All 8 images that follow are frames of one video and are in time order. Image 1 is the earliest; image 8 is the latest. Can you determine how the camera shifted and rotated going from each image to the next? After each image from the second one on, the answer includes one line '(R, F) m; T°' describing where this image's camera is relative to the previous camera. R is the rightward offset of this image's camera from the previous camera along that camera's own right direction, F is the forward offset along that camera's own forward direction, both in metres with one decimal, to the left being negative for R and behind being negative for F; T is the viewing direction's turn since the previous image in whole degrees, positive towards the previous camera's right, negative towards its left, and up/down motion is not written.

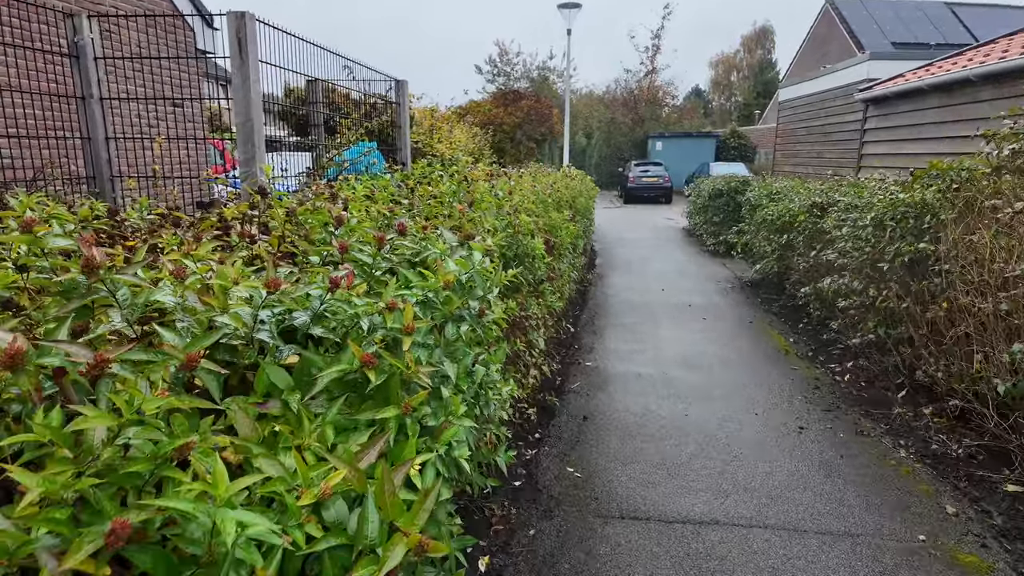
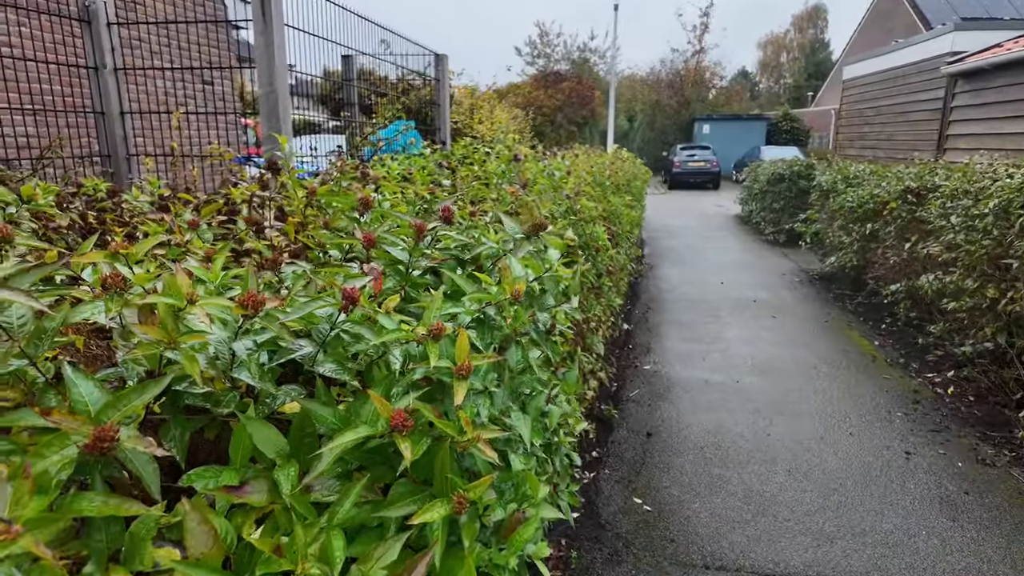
(-0.3, +1.1) m; -3°
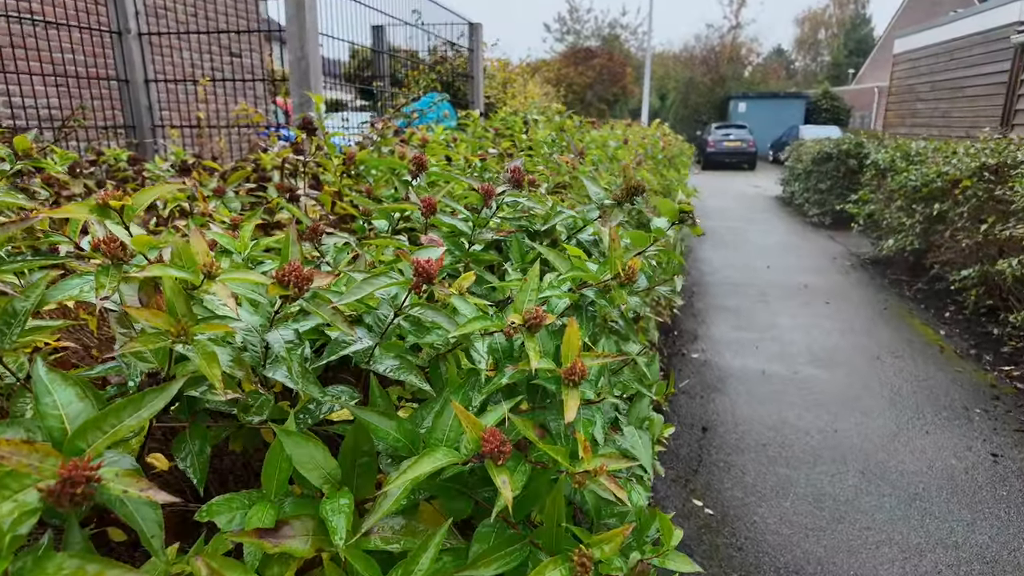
(-0.3, +0.6) m; -2°
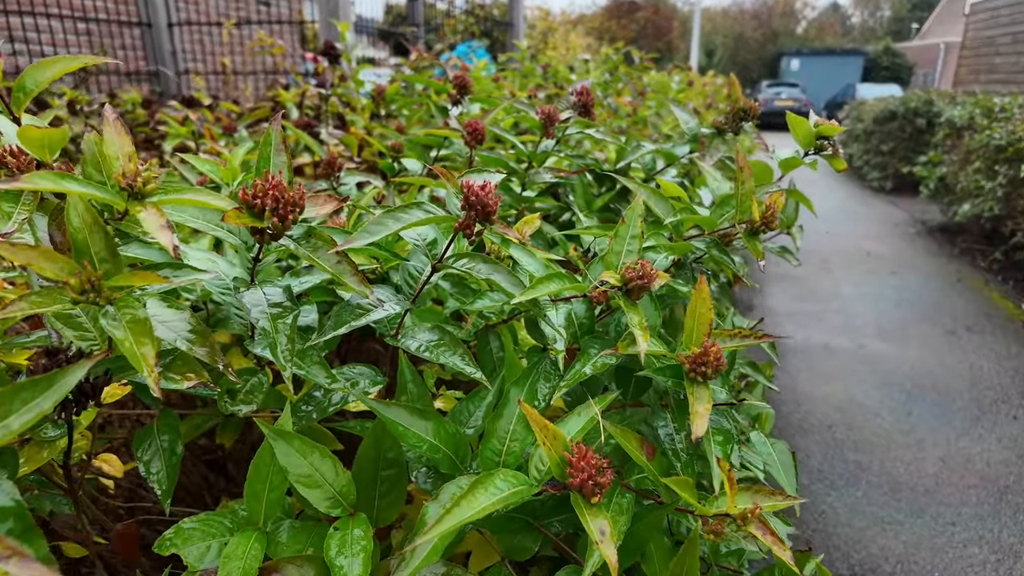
(-0.1, +0.5) m; -3°
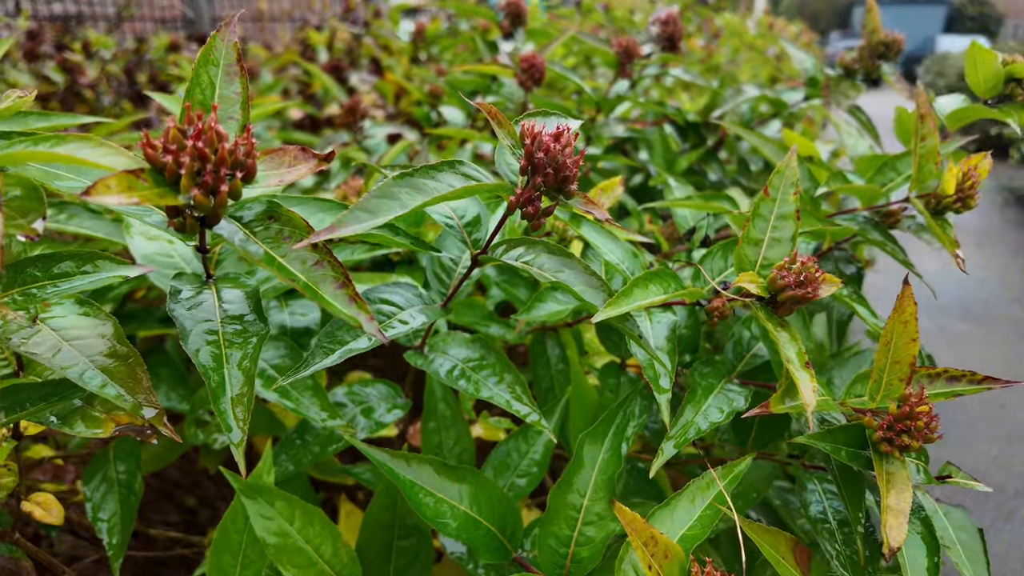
(0.0, +0.4) m; -4°
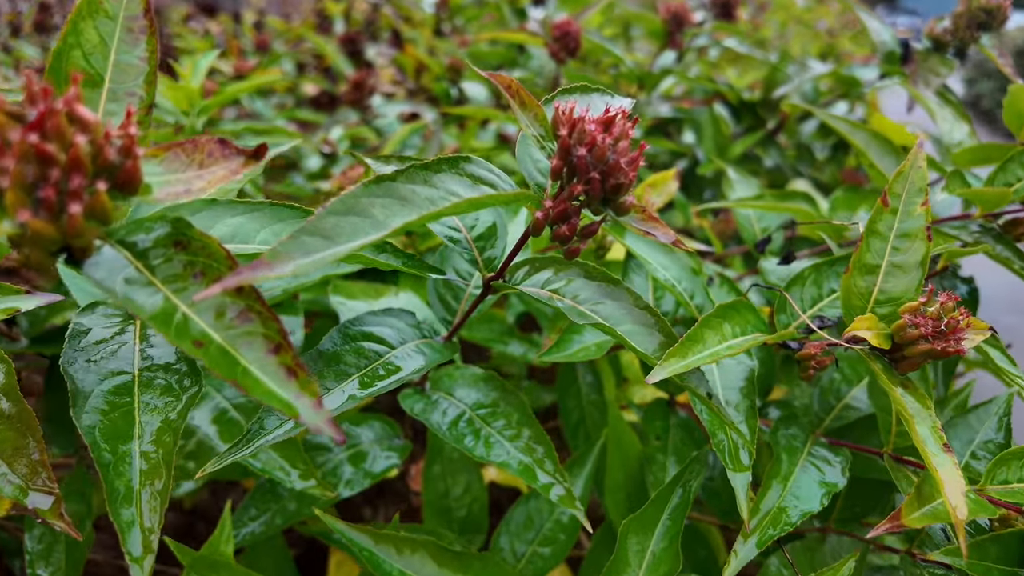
(0.0, +0.2) m; -2°
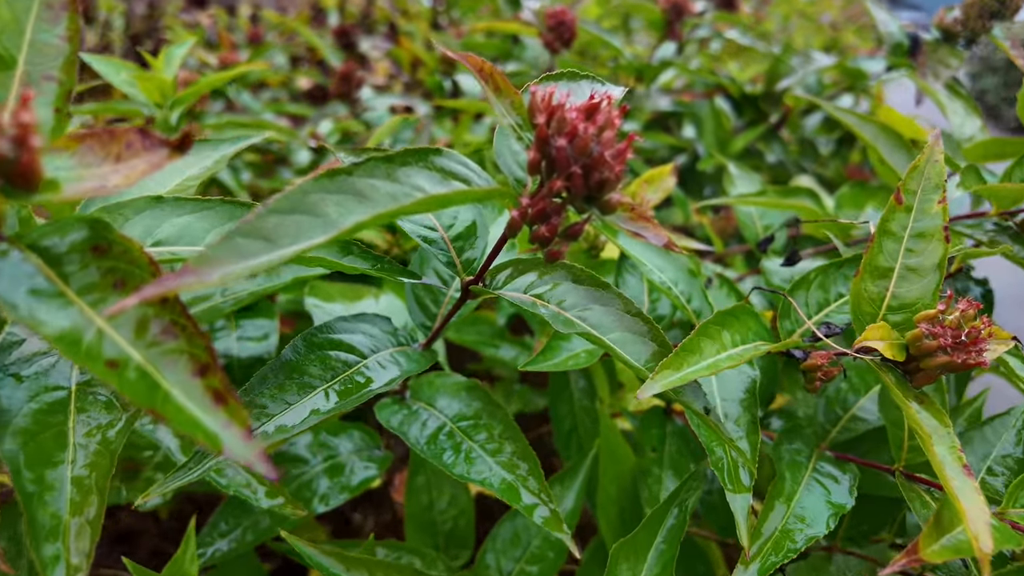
(0.0, 0.0) m; 0°
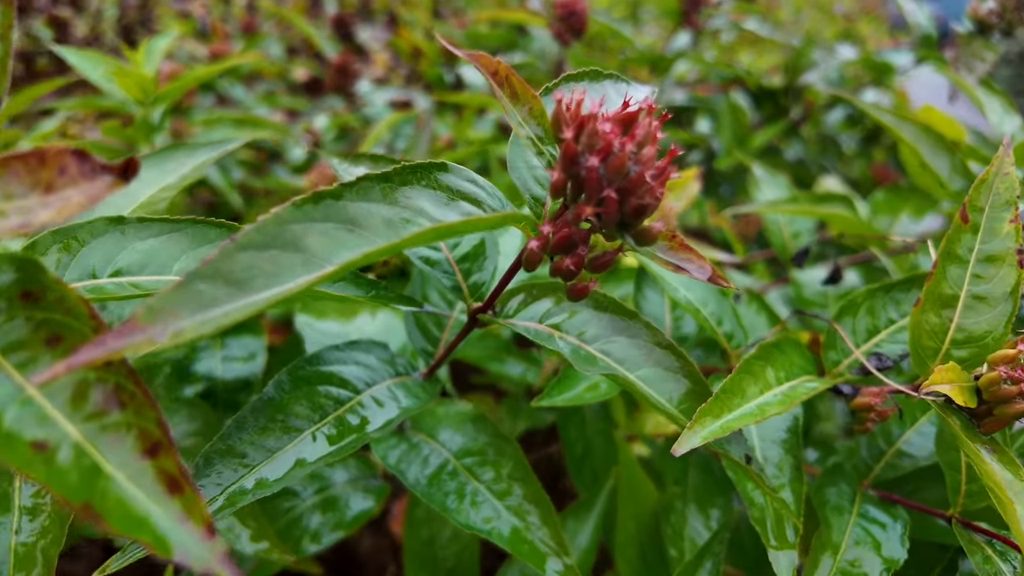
(0.0, +0.1) m; 0°
